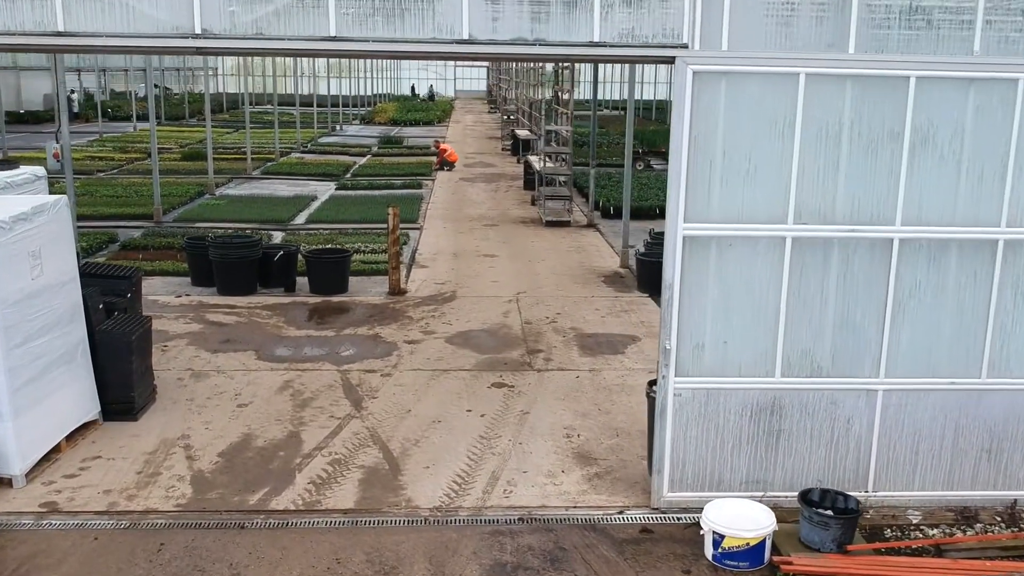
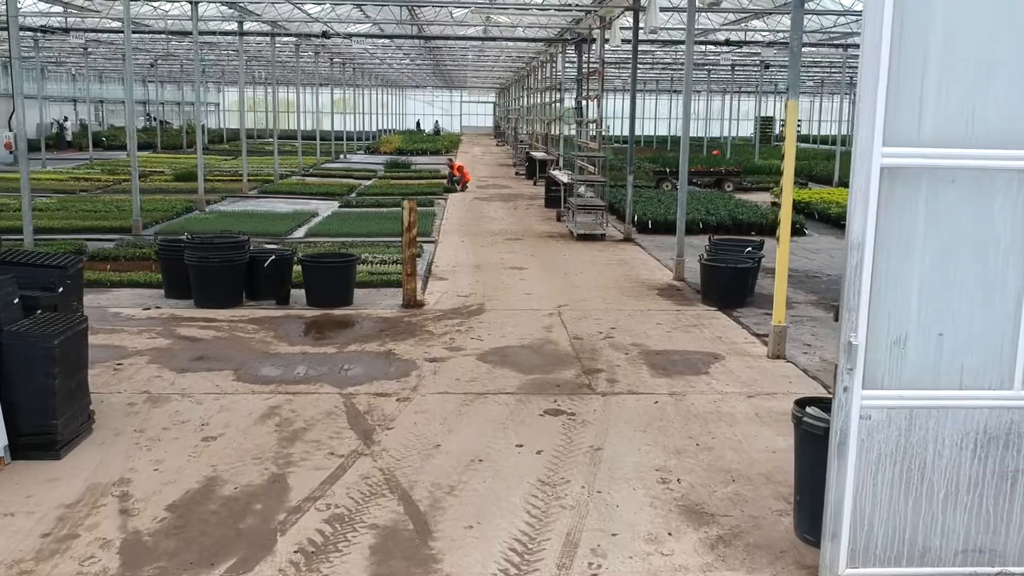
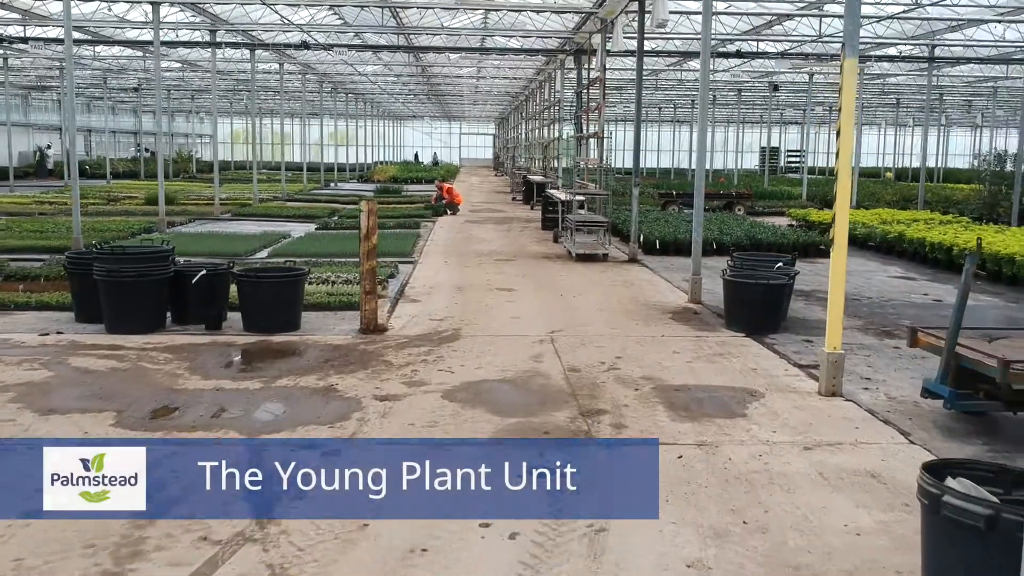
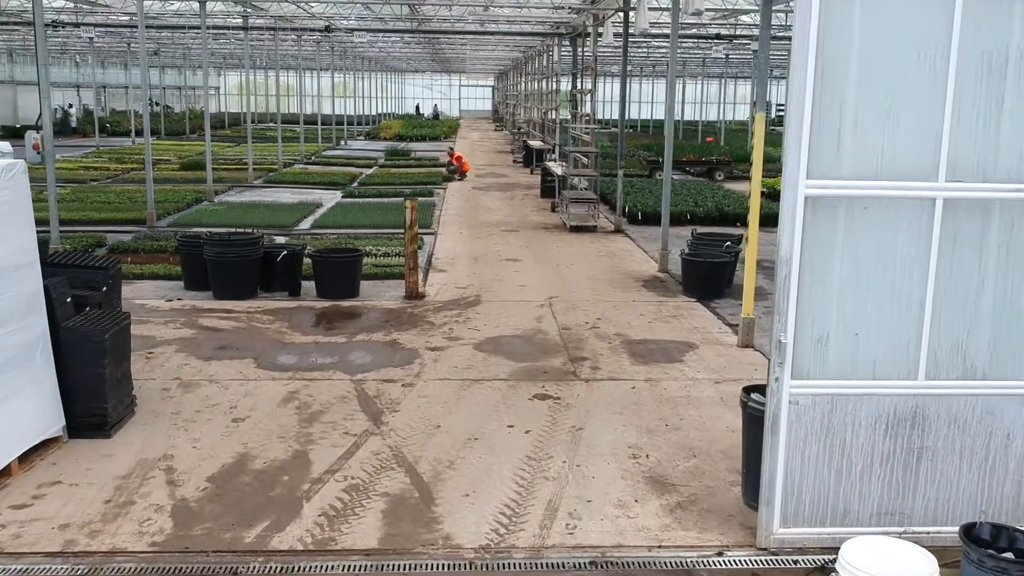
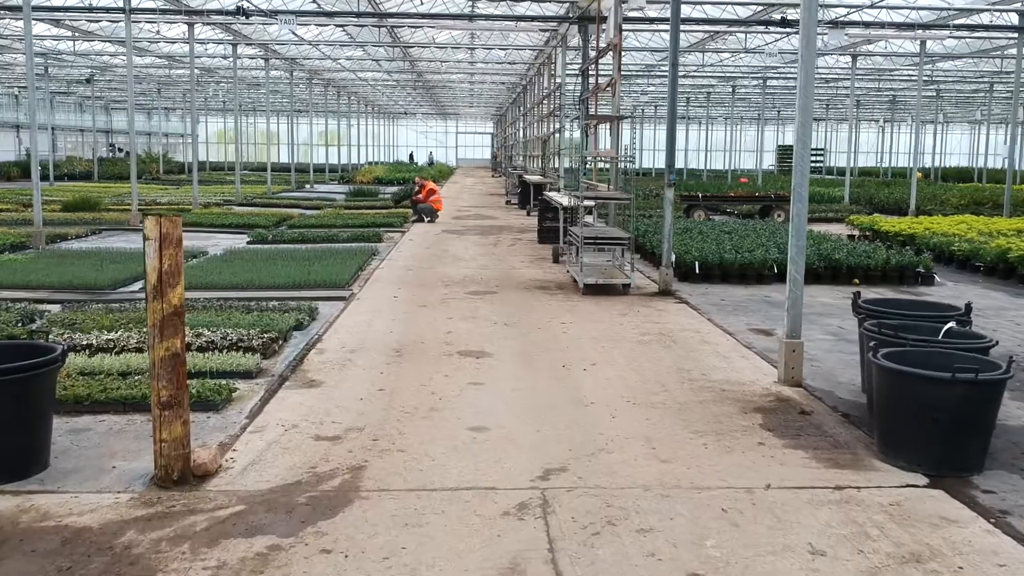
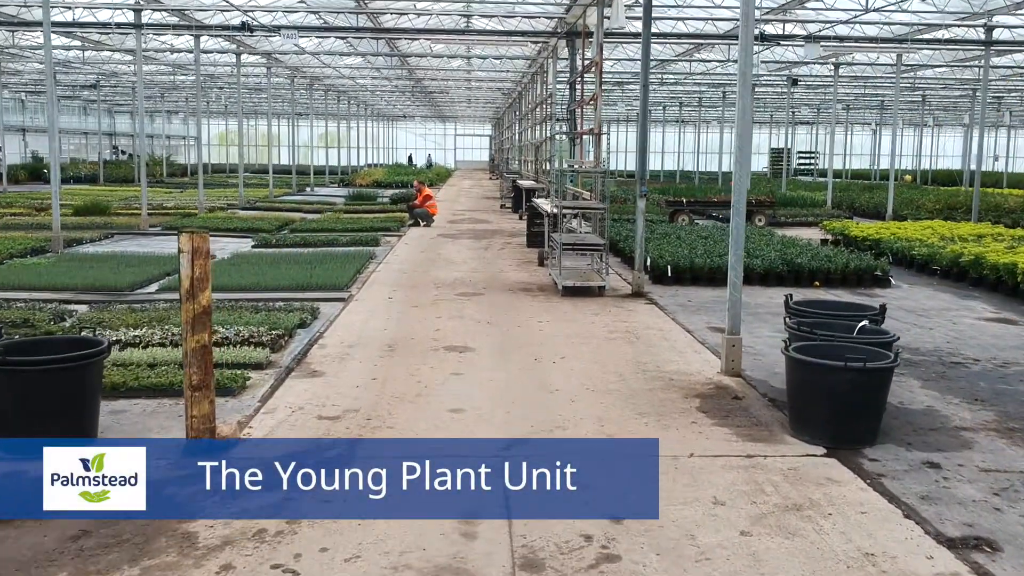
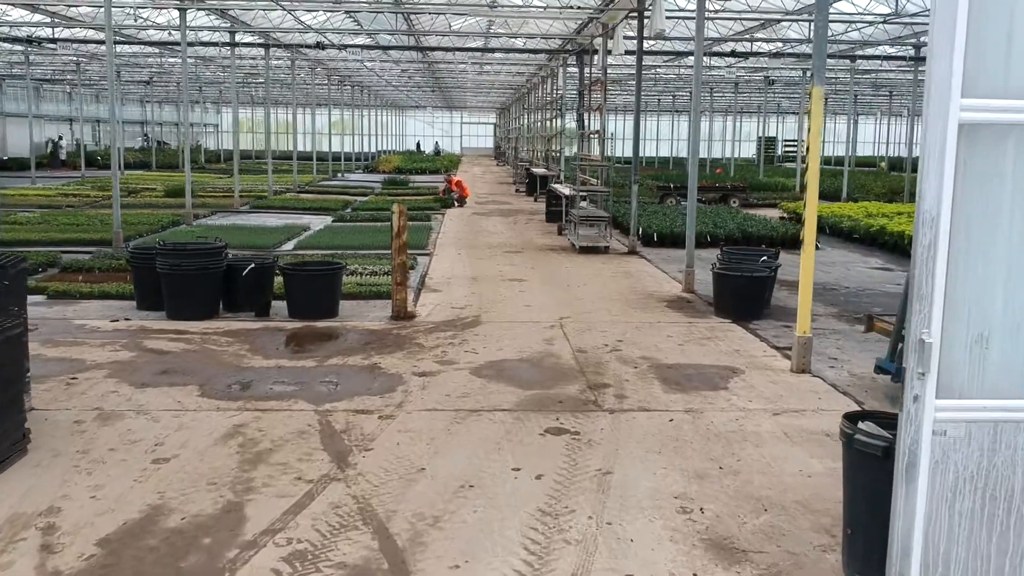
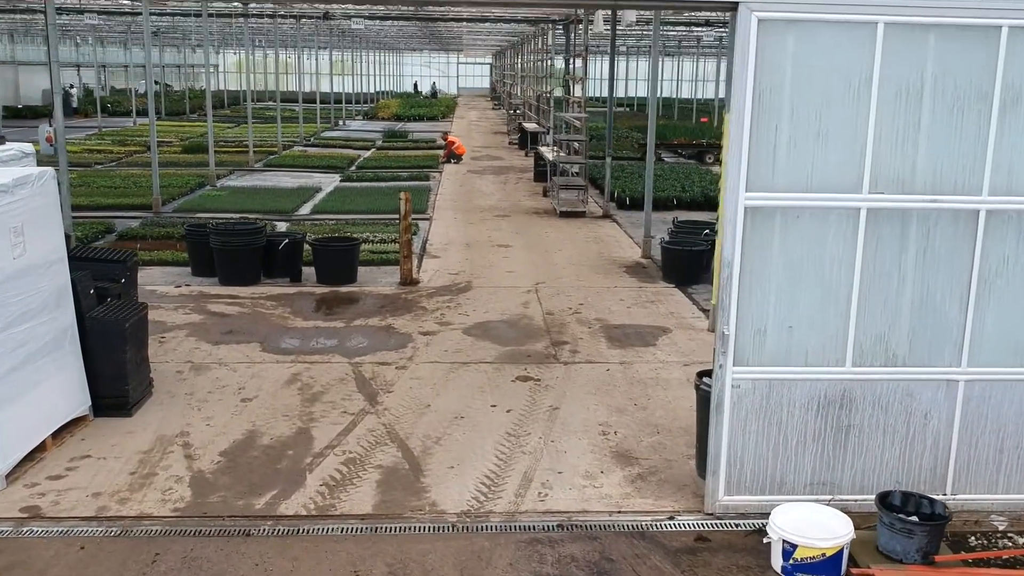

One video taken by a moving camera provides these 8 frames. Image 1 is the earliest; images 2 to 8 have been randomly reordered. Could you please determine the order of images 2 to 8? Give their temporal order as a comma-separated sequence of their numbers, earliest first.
8, 4, 2, 7, 3, 6, 5
